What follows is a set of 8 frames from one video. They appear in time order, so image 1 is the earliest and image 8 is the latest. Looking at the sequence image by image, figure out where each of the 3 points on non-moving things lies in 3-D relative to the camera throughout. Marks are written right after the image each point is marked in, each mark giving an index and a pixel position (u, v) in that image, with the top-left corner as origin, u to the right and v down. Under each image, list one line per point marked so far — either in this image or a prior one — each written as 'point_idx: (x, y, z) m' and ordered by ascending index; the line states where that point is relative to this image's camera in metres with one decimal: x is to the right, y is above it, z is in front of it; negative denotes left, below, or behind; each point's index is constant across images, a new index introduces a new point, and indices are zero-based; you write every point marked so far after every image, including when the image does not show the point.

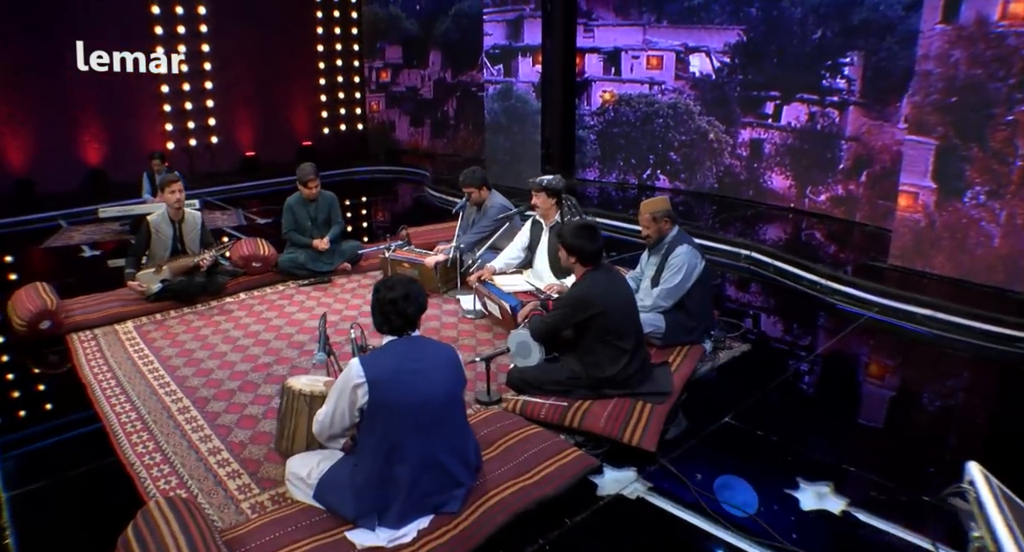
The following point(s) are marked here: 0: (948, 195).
0: (+4.1, +0.7, +5.4) m
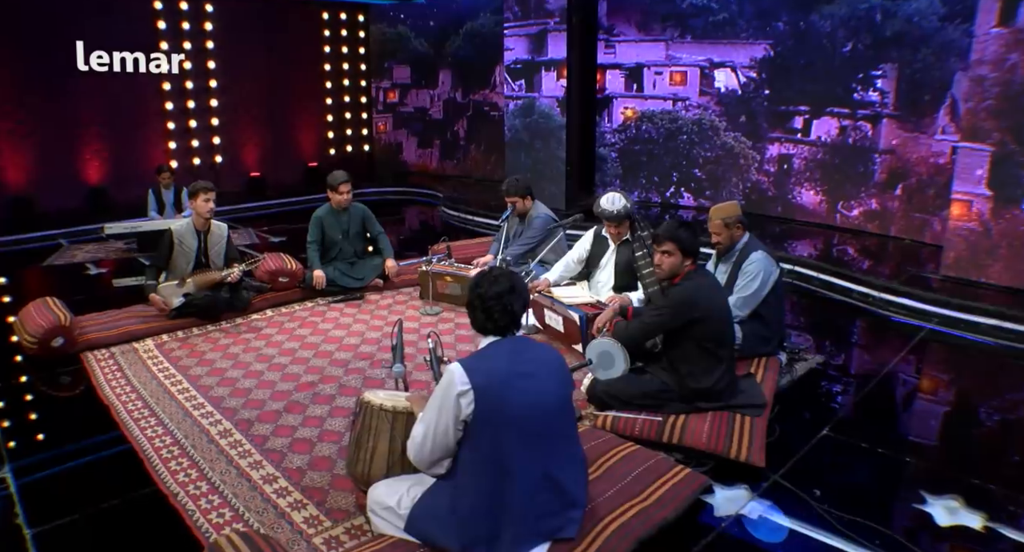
0: (+4.5, +0.6, +5.2) m
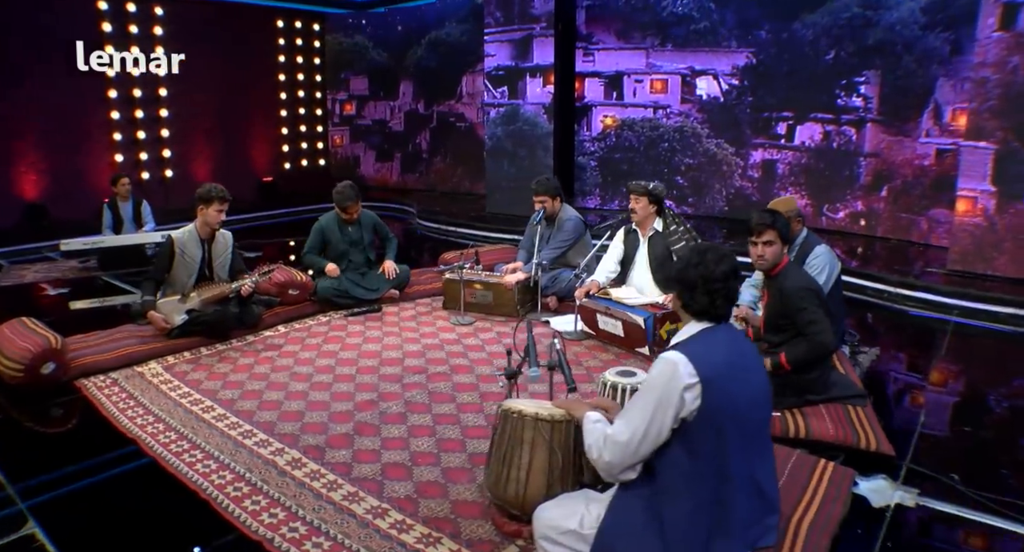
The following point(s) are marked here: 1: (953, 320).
0: (+4.7, +0.7, +5.5) m
1: (+3.8, -0.4, +5.0) m
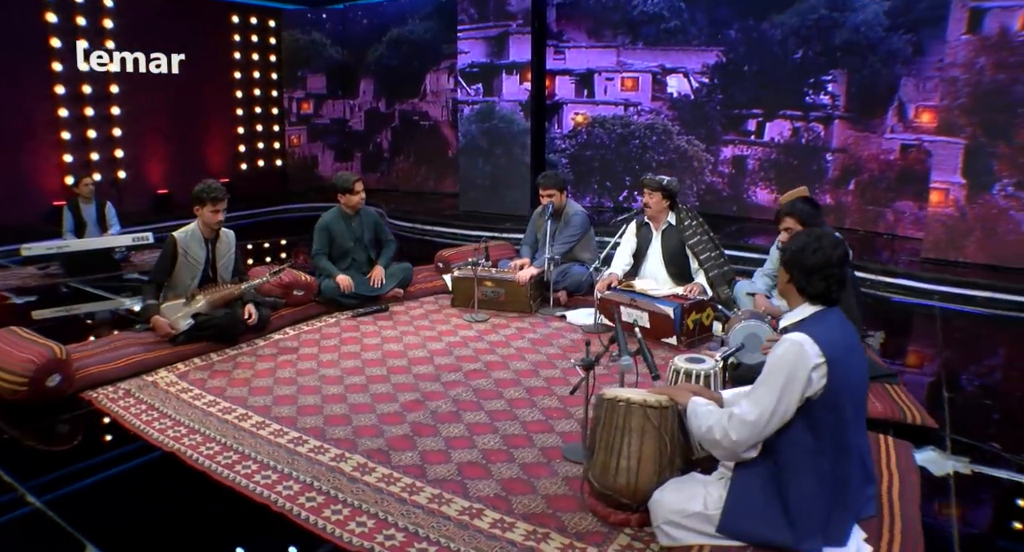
0: (+4.7, +0.9, +5.9) m
1: (+3.8, -0.2, +5.3) m
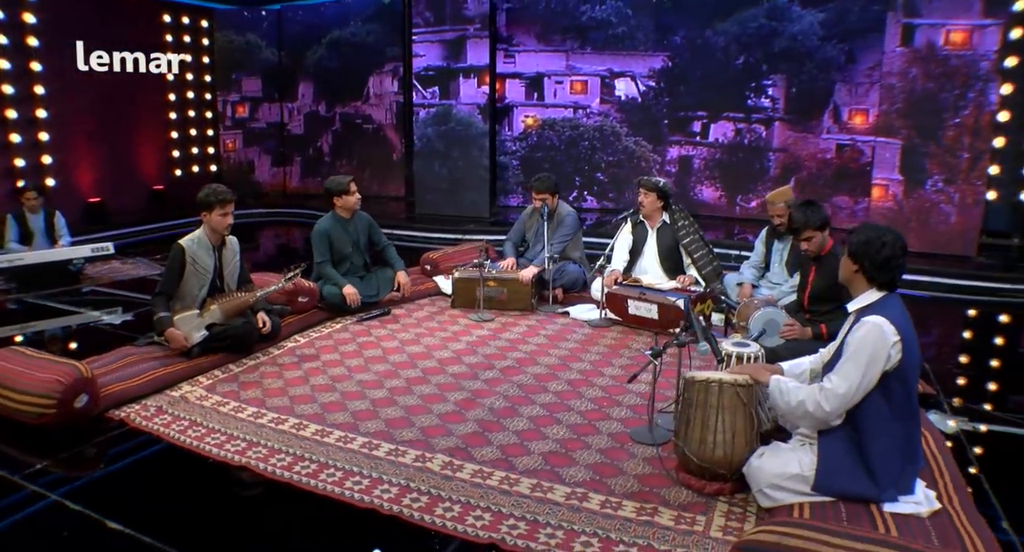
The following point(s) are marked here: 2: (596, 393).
0: (+4.4, +1.0, +6.6) m
1: (+3.7, -0.1, +5.9) m
2: (+0.5, -0.7, +3.3) m
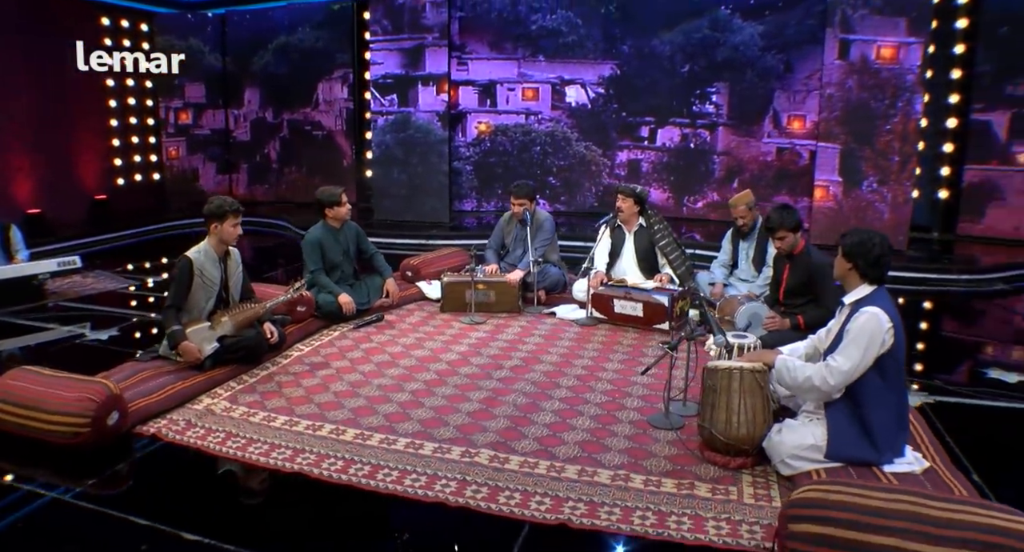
0: (+4.1, +1.1, +7.2) m
1: (+3.5, 0.0, +6.5) m
2: (+0.6, -0.7, +3.6) m
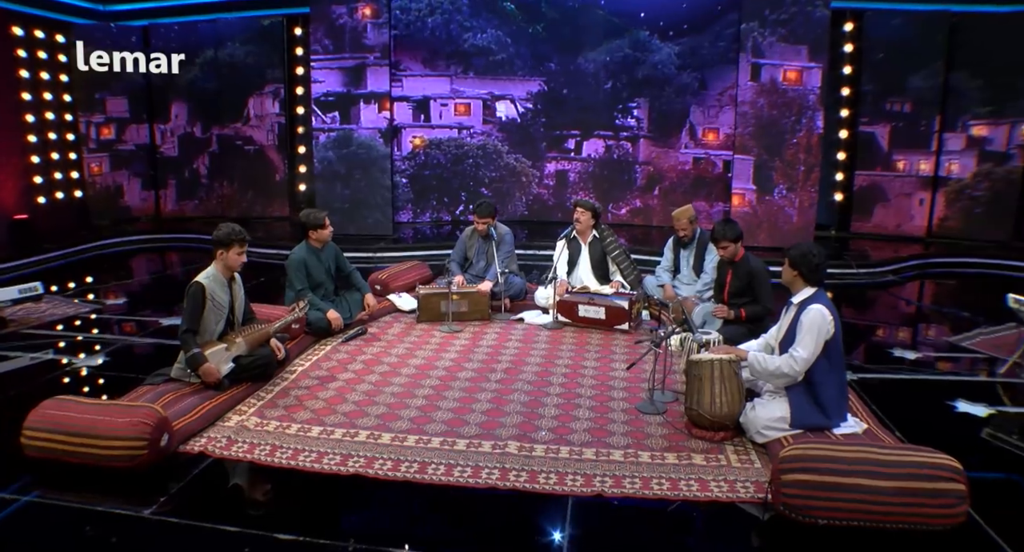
0: (+3.5, +1.1, +8.2) m
1: (+3.0, 0.0, +7.4) m
2: (+0.5, -0.7, +4.0) m
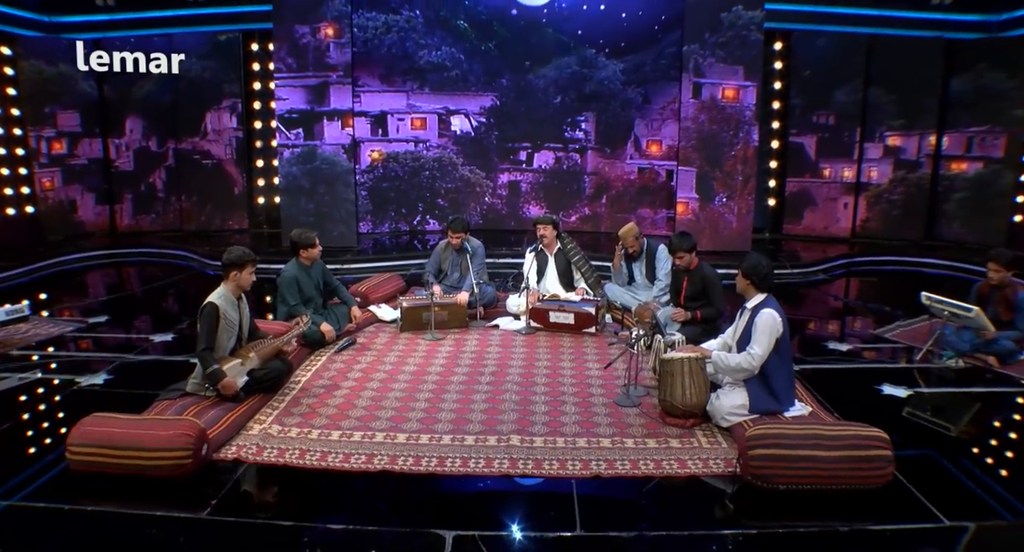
0: (+2.9, +1.1, +8.9) m
1: (+2.6, -0.1, +8.0) m
2: (+0.5, -0.8, +4.5) m
